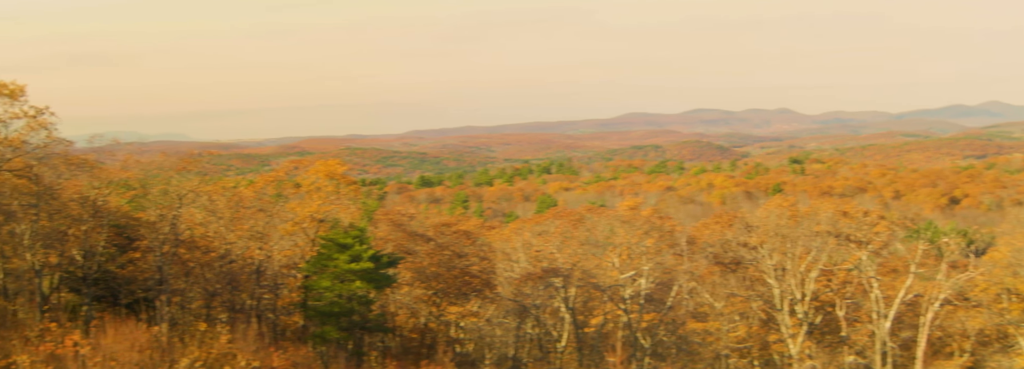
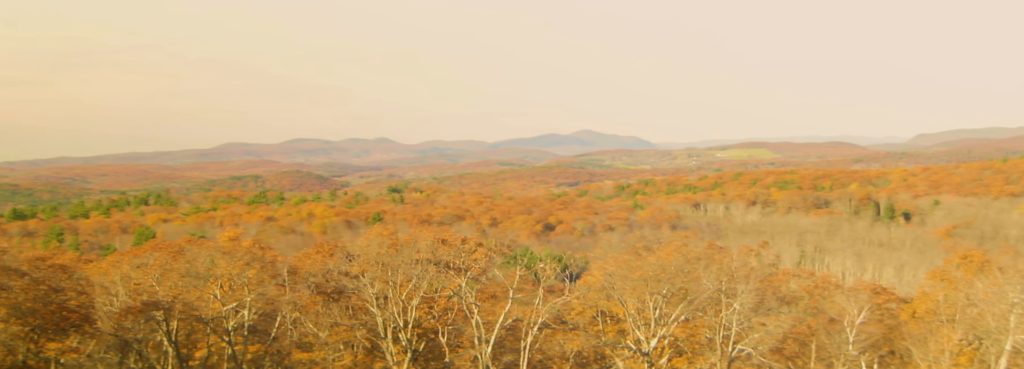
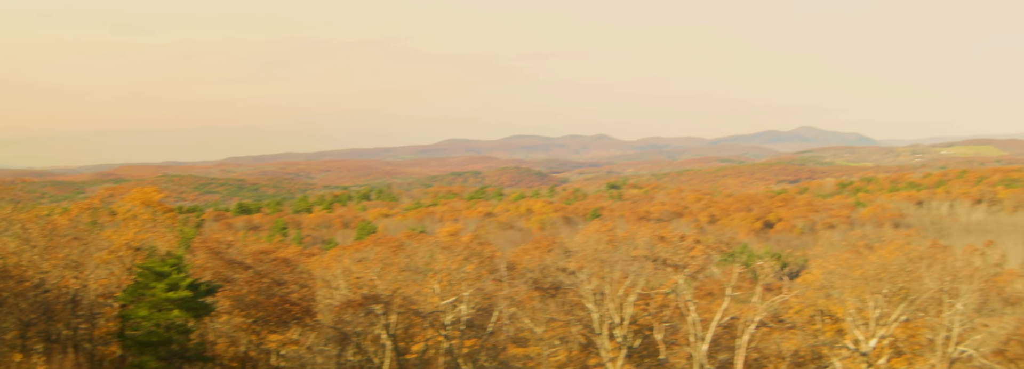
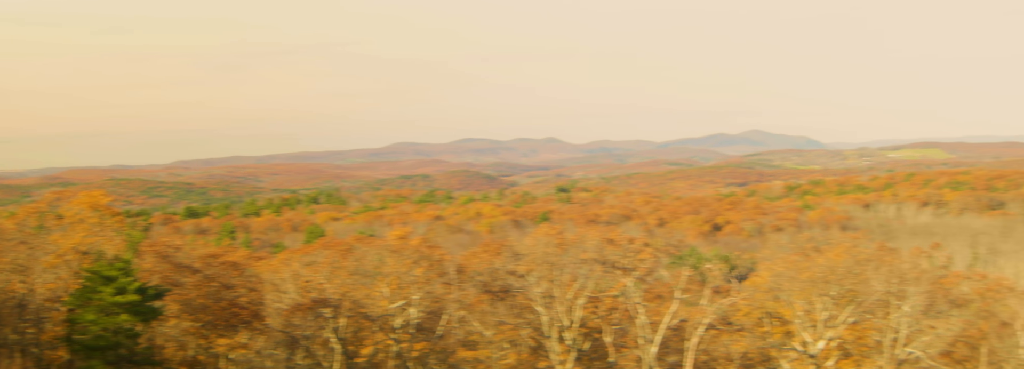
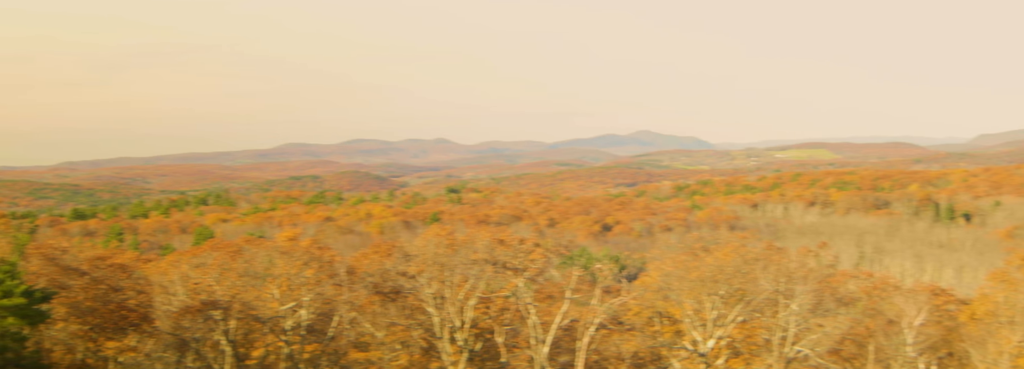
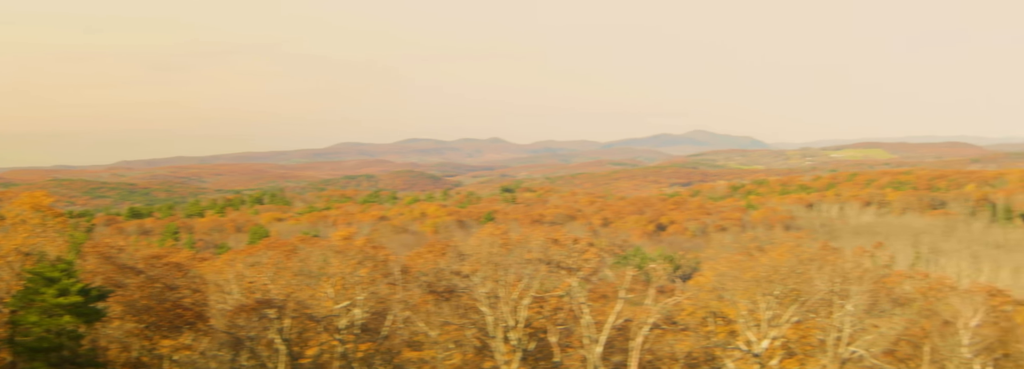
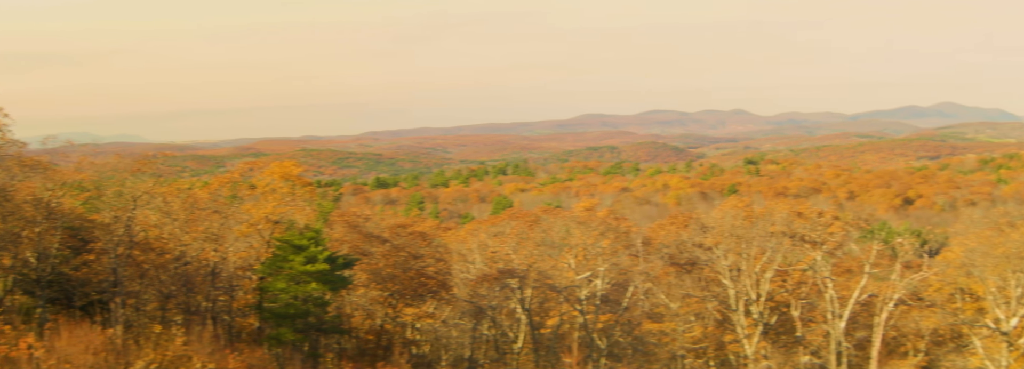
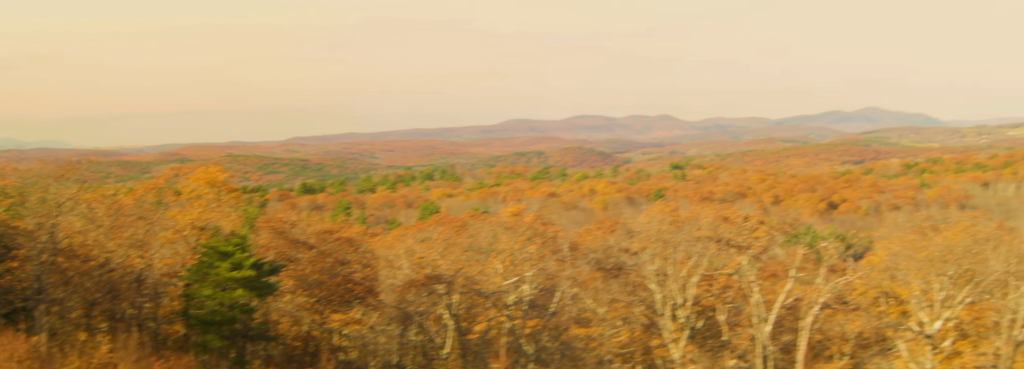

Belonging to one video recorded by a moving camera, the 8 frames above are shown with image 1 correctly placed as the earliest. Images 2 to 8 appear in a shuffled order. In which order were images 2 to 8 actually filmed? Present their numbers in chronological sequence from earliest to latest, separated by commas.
7, 8, 3, 4, 6, 5, 2
